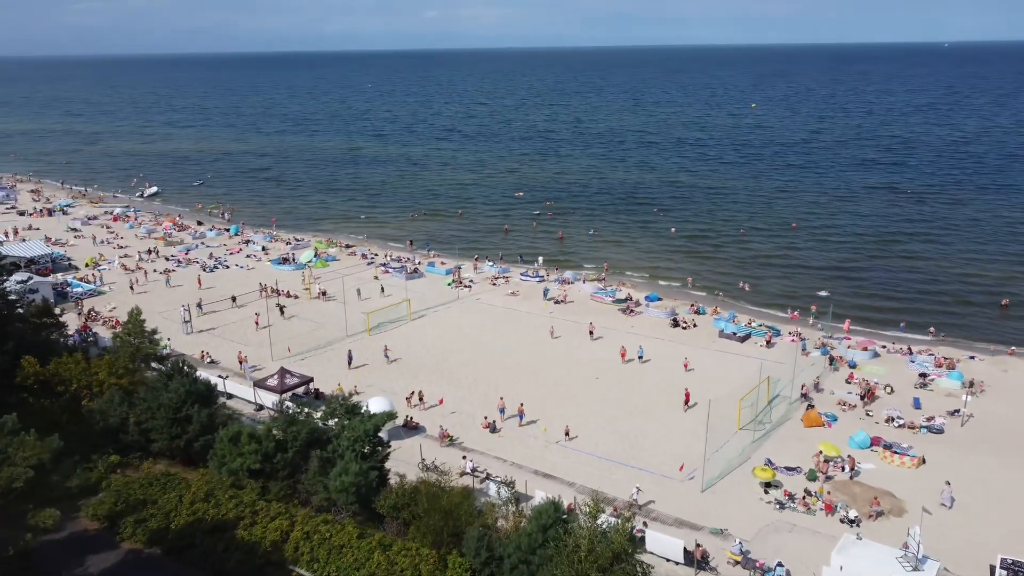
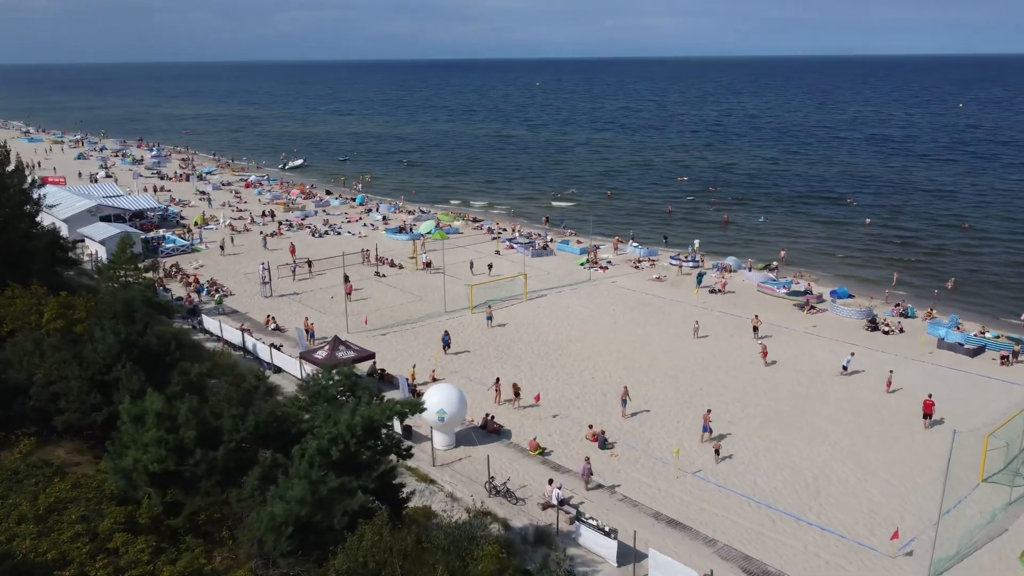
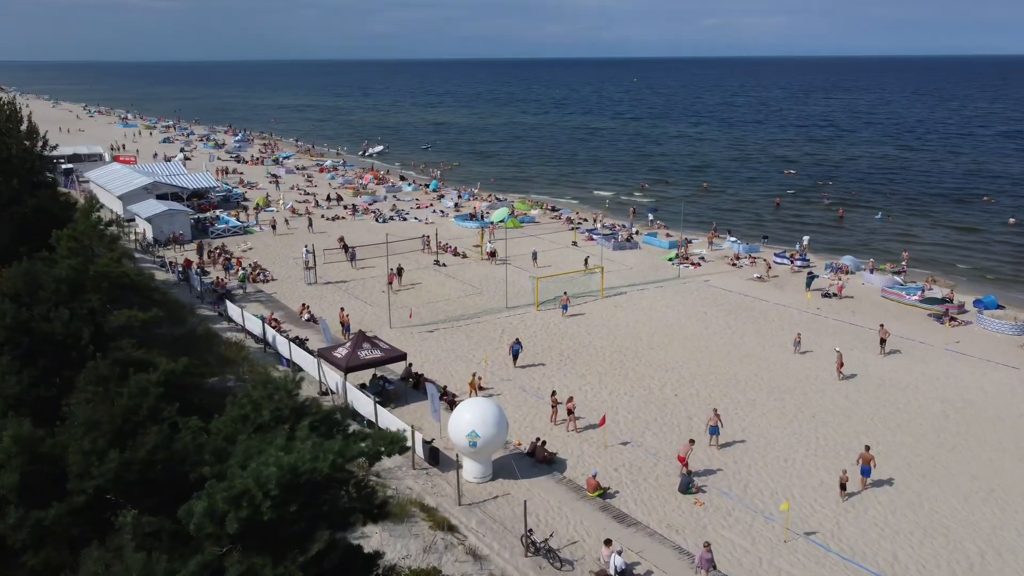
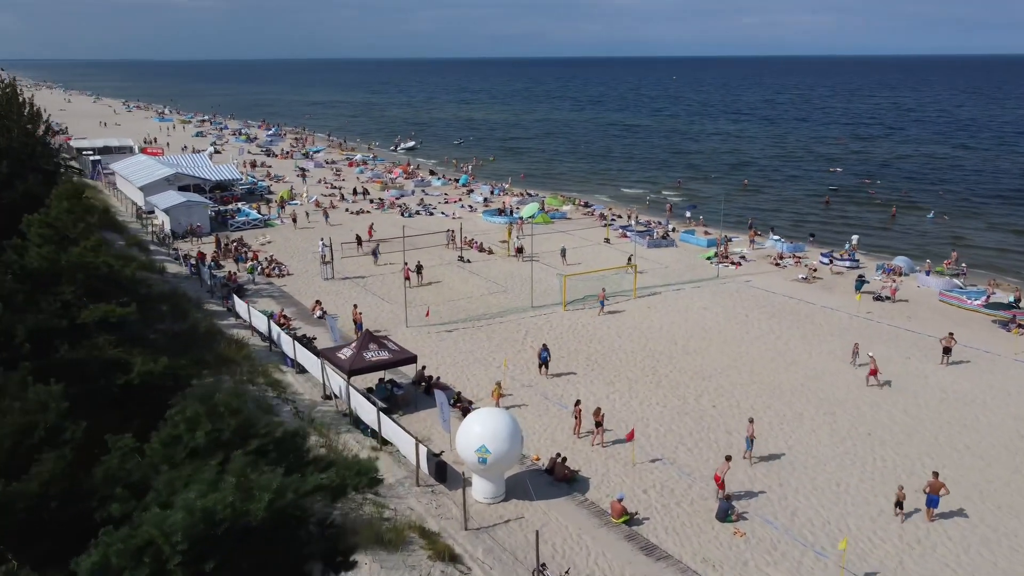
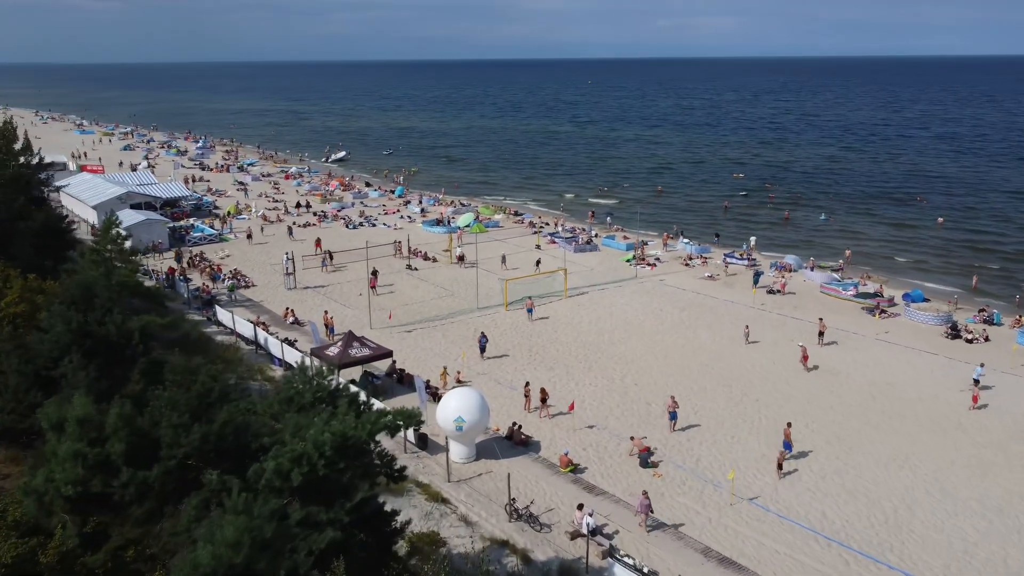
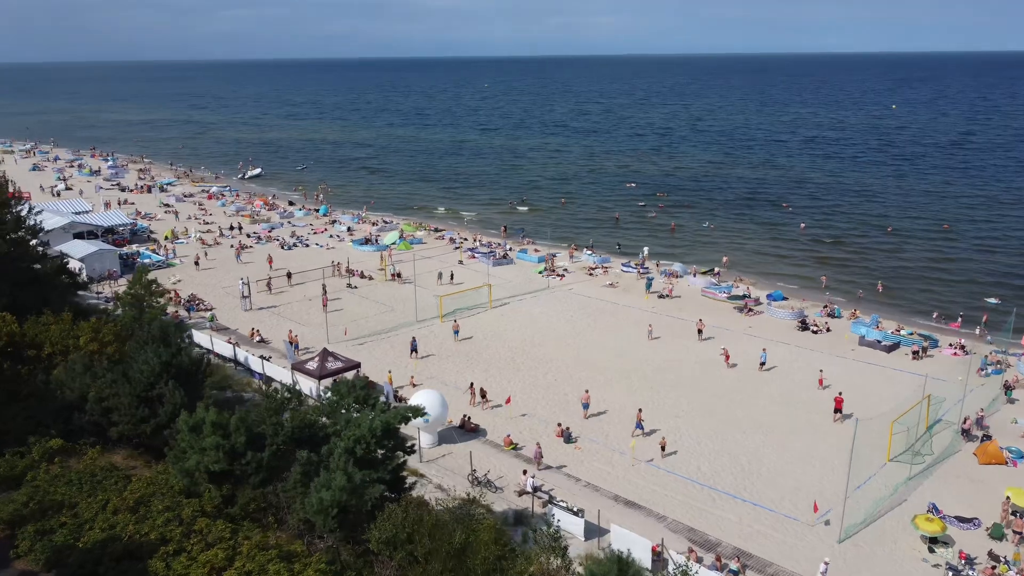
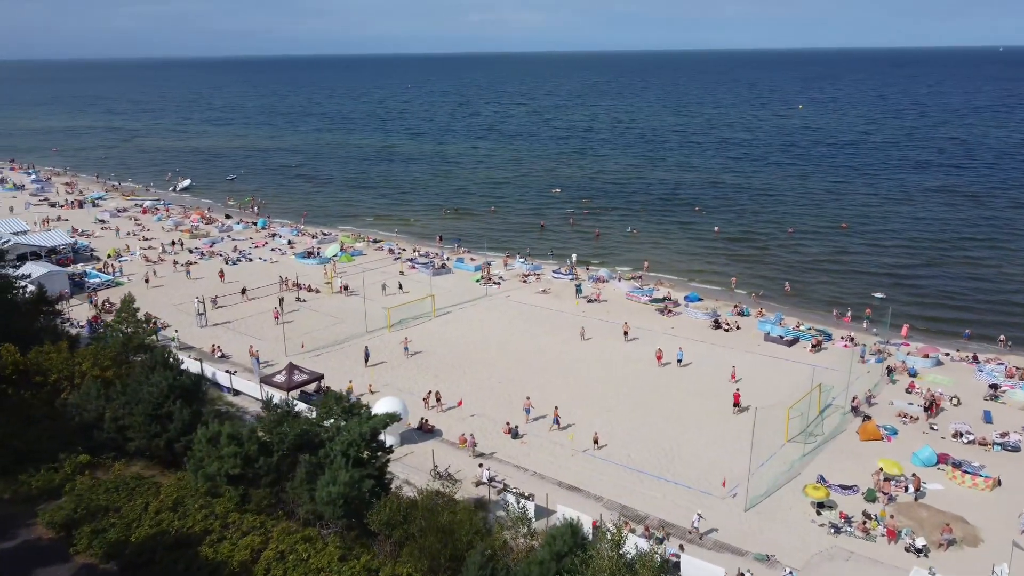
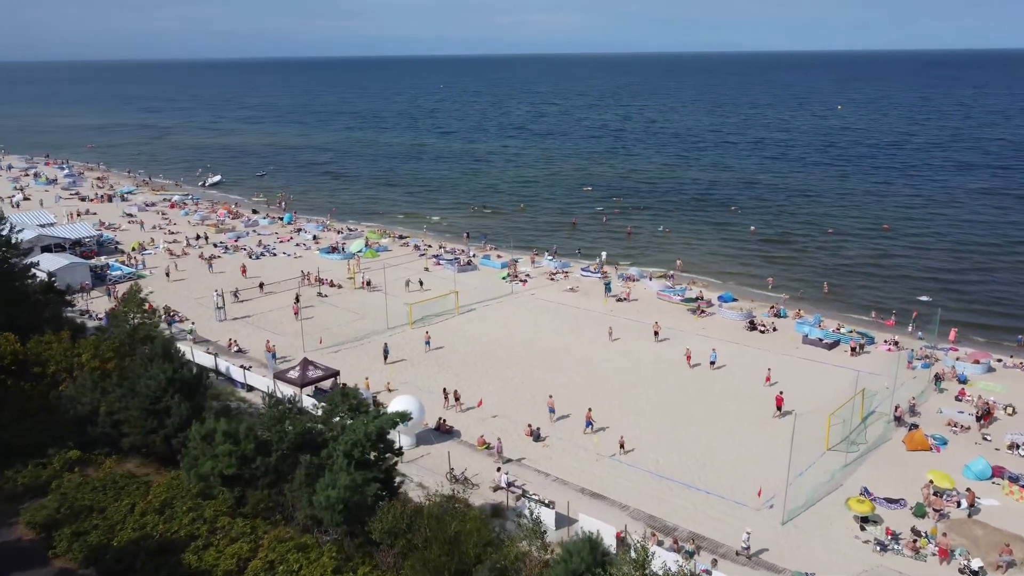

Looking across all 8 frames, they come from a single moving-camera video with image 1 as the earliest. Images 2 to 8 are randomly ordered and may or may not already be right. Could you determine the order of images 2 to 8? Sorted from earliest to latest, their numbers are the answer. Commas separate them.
7, 8, 6, 2, 5, 3, 4
